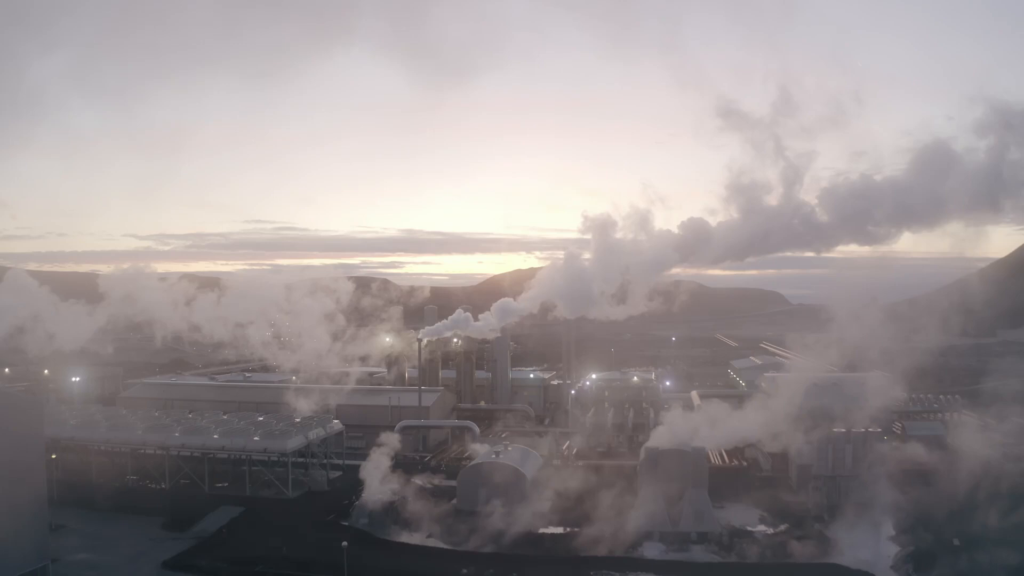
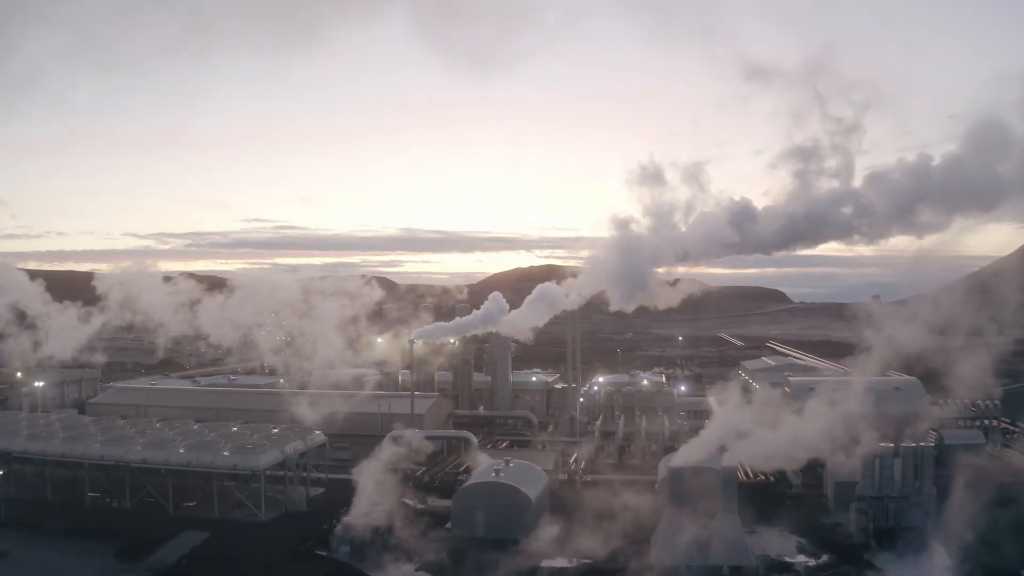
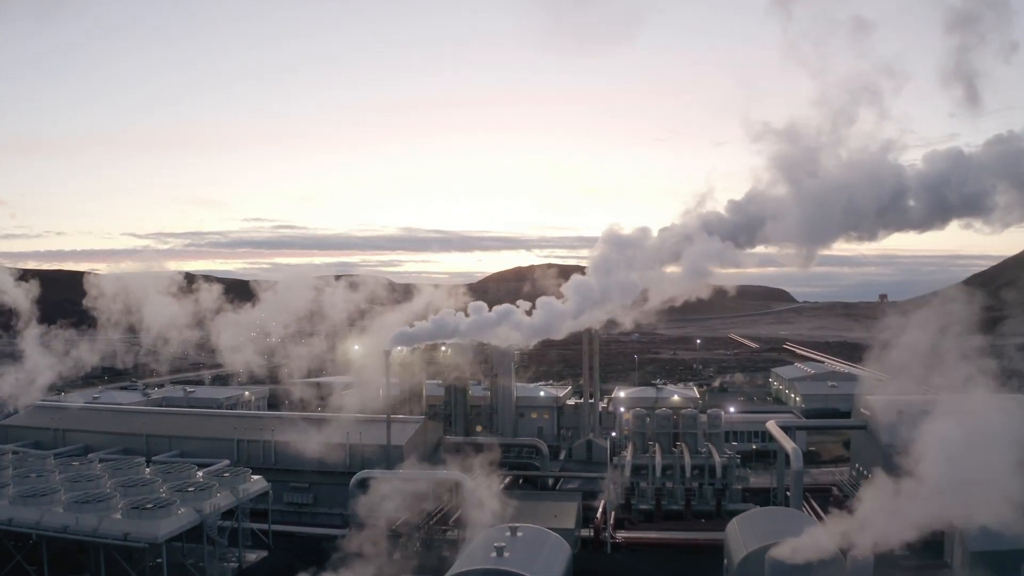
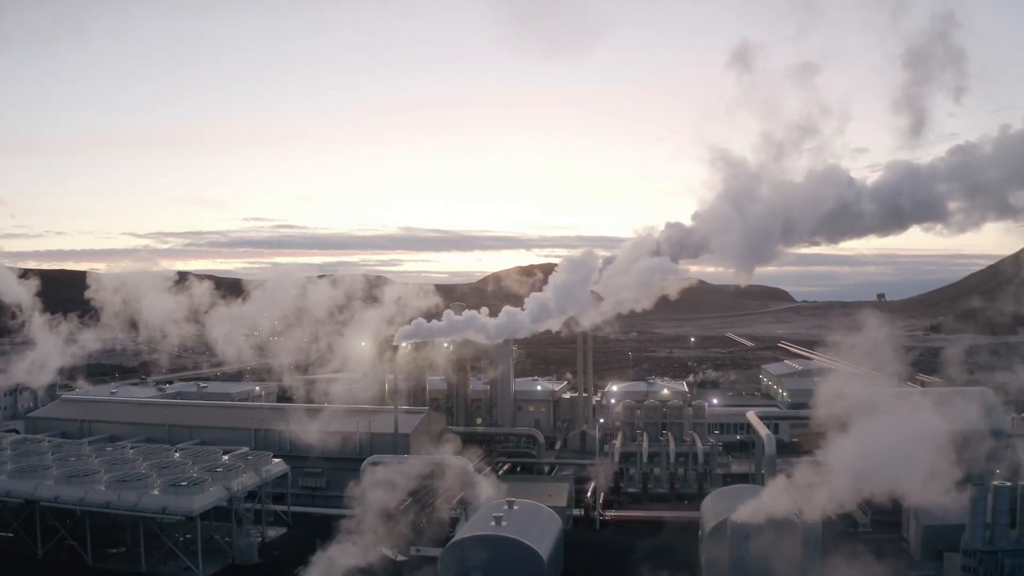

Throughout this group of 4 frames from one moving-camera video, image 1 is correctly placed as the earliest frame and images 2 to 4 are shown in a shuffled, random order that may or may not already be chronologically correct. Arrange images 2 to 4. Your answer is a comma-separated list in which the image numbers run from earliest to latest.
2, 4, 3
